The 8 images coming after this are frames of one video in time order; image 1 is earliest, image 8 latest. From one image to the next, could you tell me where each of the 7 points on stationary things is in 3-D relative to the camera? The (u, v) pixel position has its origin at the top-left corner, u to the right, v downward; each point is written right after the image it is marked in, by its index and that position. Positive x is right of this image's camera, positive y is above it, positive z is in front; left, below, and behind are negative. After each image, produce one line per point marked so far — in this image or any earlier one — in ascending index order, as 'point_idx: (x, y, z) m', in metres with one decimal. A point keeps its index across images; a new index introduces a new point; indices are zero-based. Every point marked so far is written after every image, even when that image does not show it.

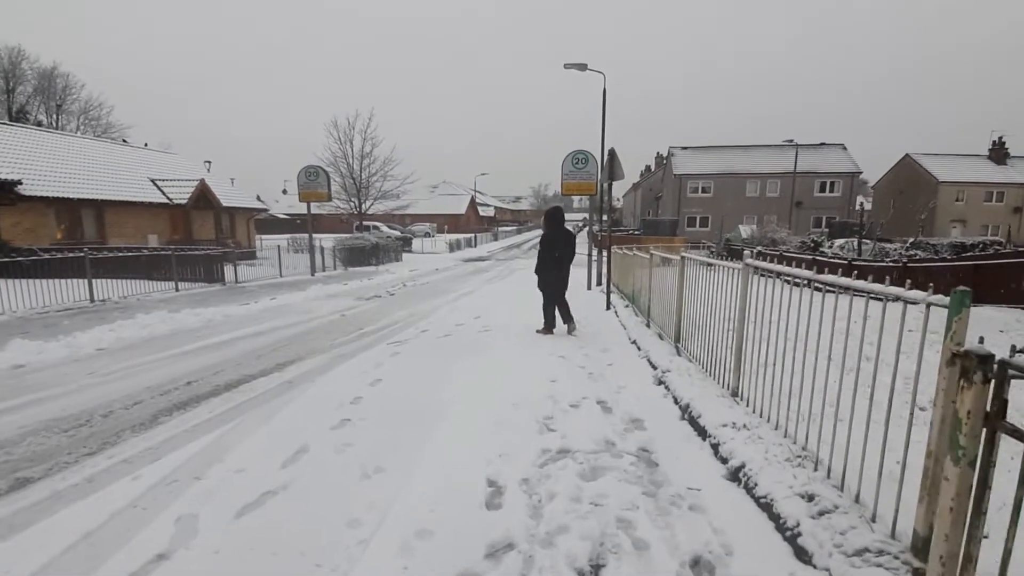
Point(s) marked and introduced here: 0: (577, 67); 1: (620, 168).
0: (+1.7, +6.1, +16.4) m
1: (+2.0, +2.1, +10.7) m
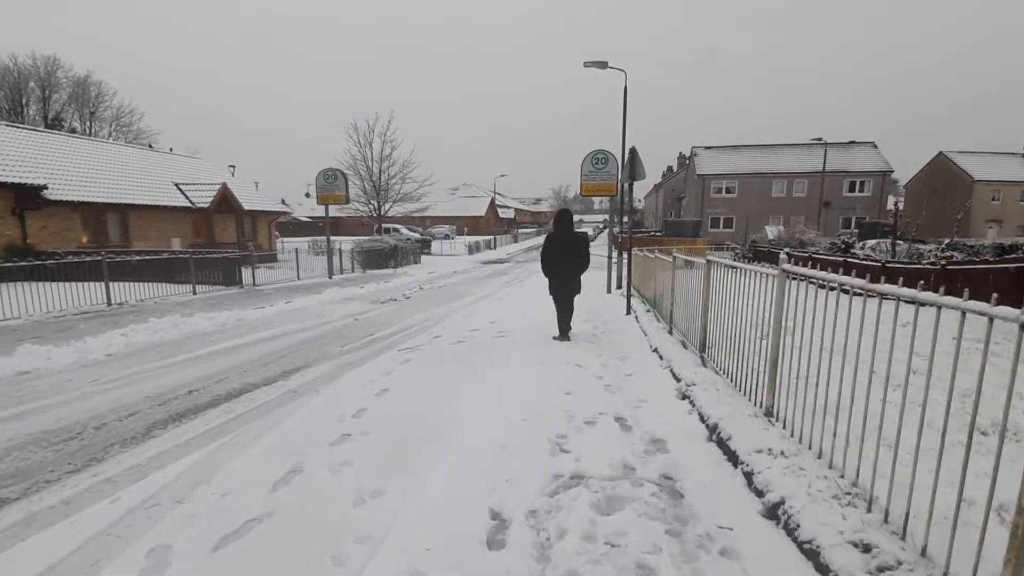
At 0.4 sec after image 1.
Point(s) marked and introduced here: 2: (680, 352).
0: (+2.2, +6.0, +16.0) m
1: (+2.2, +2.0, +10.3) m
2: (+1.8, -0.7, +6.5) m
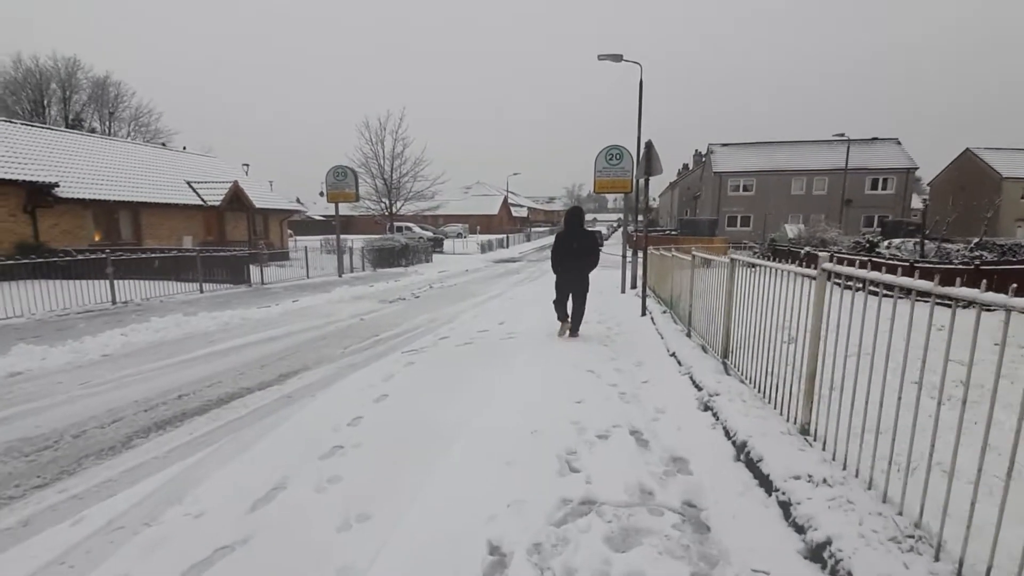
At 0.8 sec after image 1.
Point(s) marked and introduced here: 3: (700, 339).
0: (+2.6, +6.0, +15.6) m
1: (+2.4, +2.0, +9.9) m
2: (+1.9, -0.7, +6.1) m
3: (+2.4, -0.6, +7.4) m
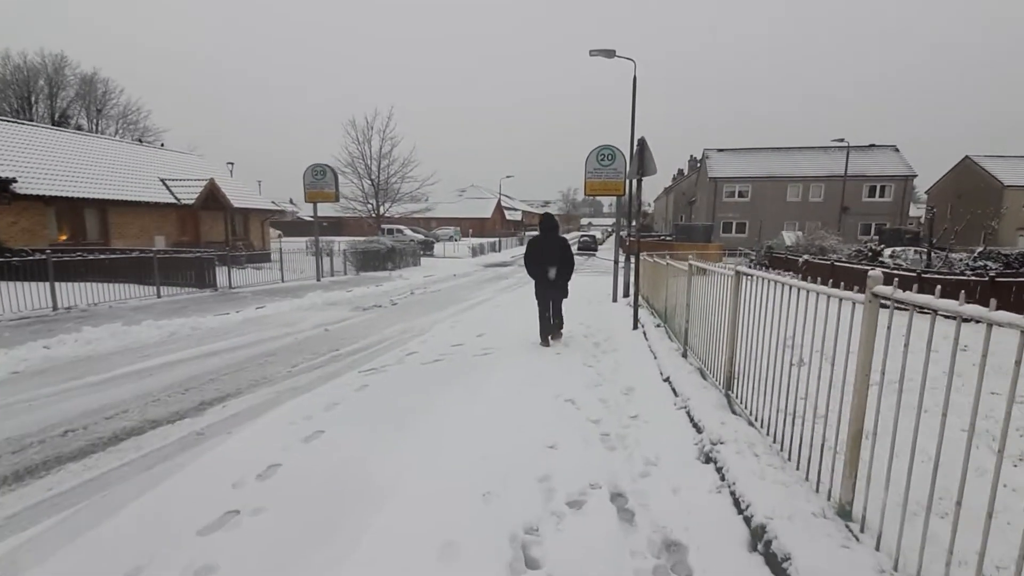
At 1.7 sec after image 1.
0: (+2.3, +5.8, +14.7) m
1: (+2.1, +1.9, +9.0) m
2: (+1.6, -0.8, +5.2) m
3: (+2.0, -0.8, +6.6) m
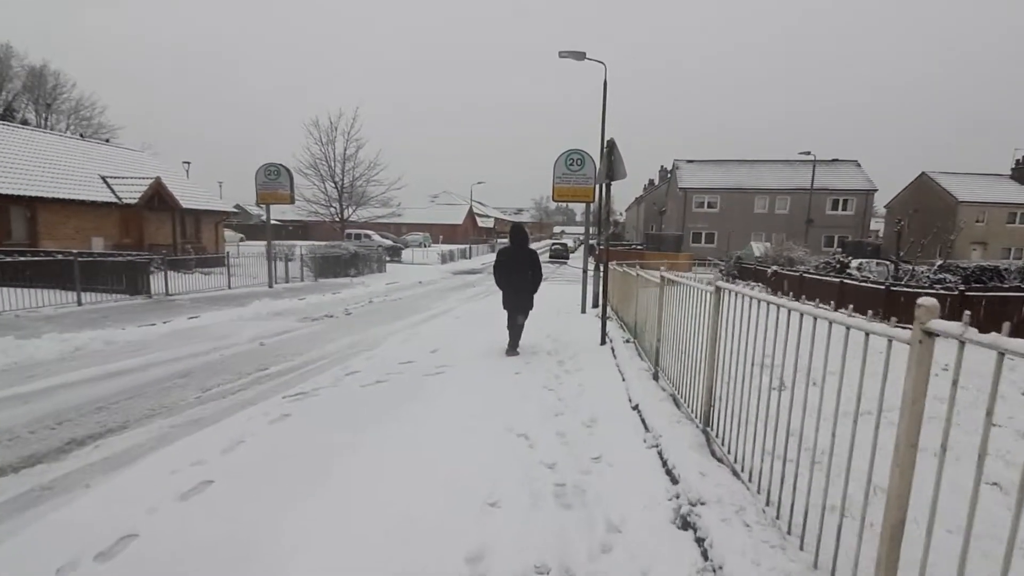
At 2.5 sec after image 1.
0: (+1.4, +5.5, +14.1) m
1: (+1.6, +1.7, +8.4) m
2: (+1.2, -1.0, +4.5) m
3: (+1.6, -0.9, +5.9) m
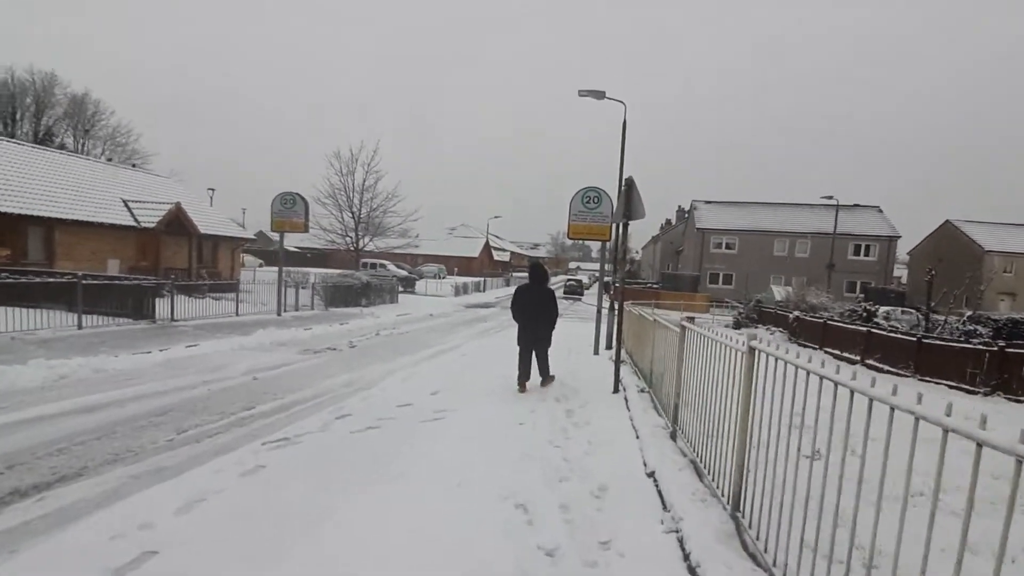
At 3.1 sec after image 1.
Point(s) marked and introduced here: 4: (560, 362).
0: (+1.9, +4.6, +13.9) m
1: (+1.7, +1.1, +7.9) m
2: (+1.2, -1.3, +3.9) m
3: (+1.6, -1.4, +5.3) m
4: (+1.0, -1.5, +11.9) m
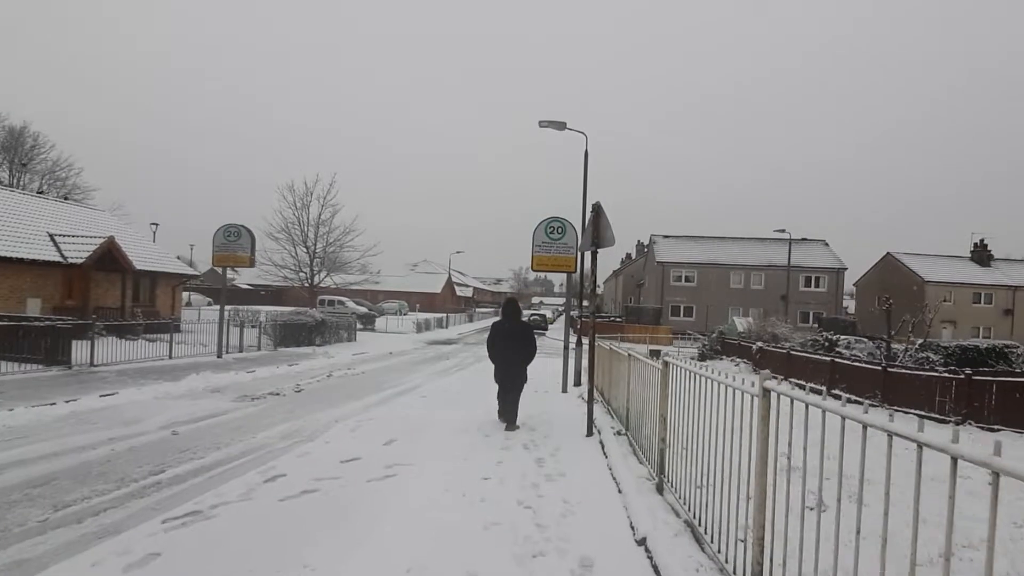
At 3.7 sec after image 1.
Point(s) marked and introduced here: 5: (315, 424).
0: (+1.0, +3.8, +13.5) m
1: (+1.2, +0.7, +7.3) m
2: (+1.0, -1.5, +3.2) m
3: (+1.3, -1.6, +4.5) m
4: (+0.3, -2.1, +11.1) m
5: (-2.6, -1.8, +7.9) m
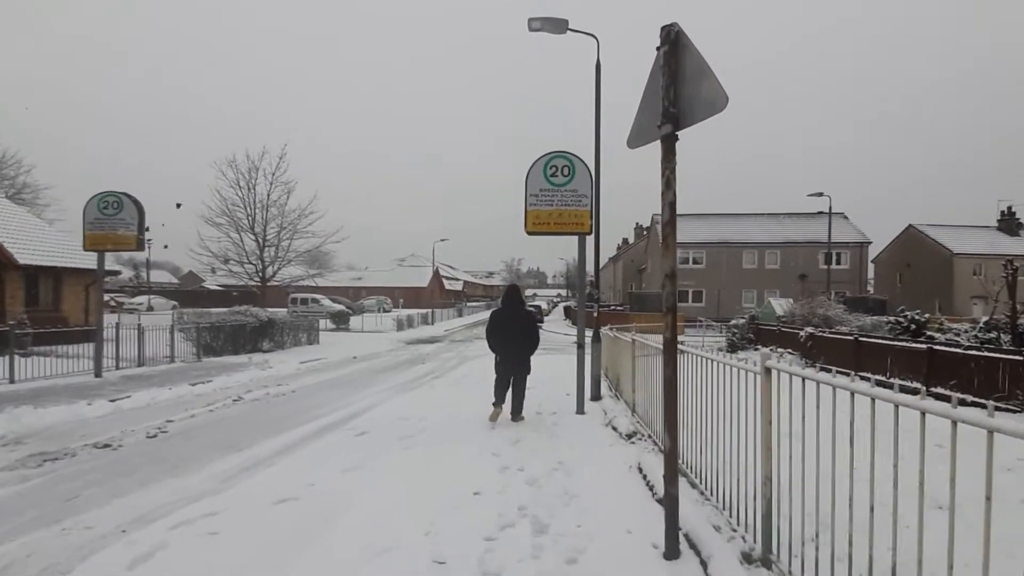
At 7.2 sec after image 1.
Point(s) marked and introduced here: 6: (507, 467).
0: (+0.6, +4.3, +9.3) m
1: (+1.1, +1.1, +3.2) m
2: (+0.9, -1.2, -0.9) m
3: (+1.2, -1.3, +0.5) m
4: (+0.2, -1.7, +7.0) m
5: (-2.7, -1.6, +3.7) m
6: (+0.1, -1.7, +5.4) m
